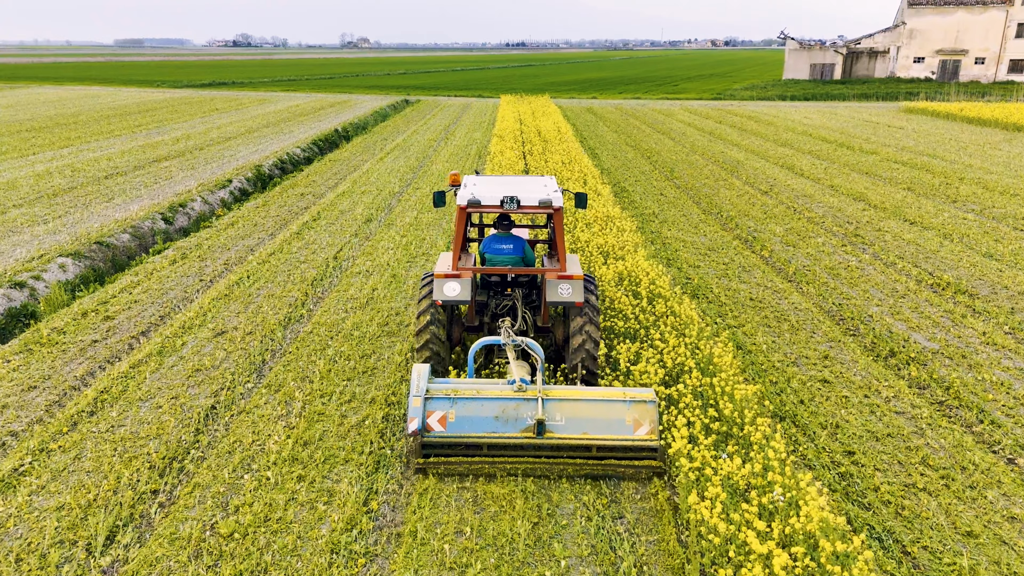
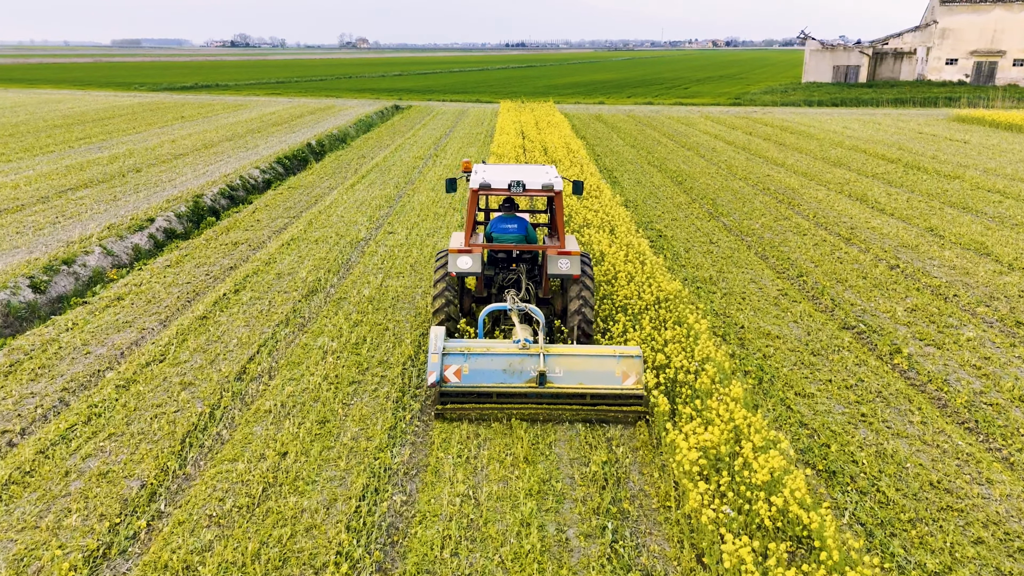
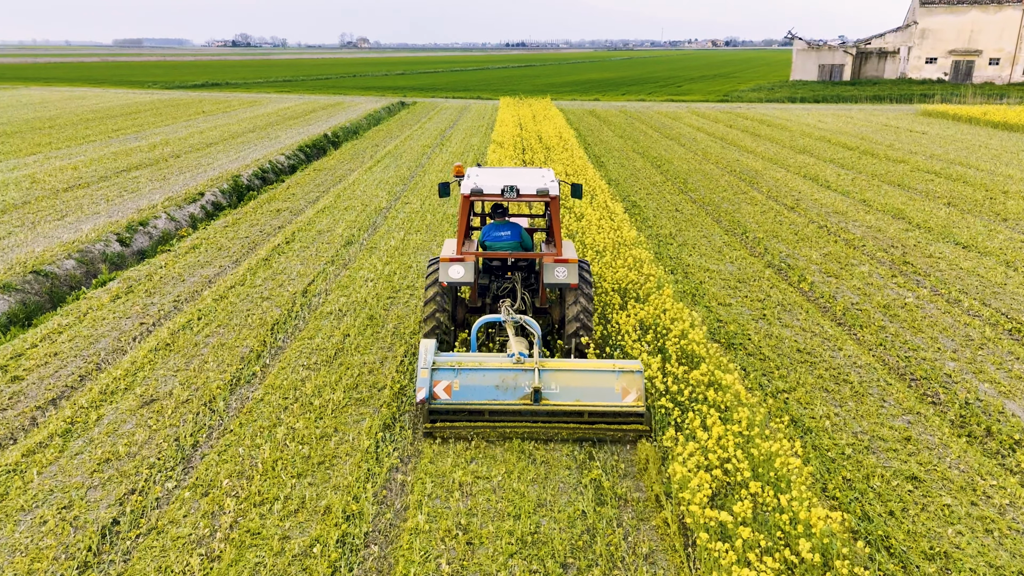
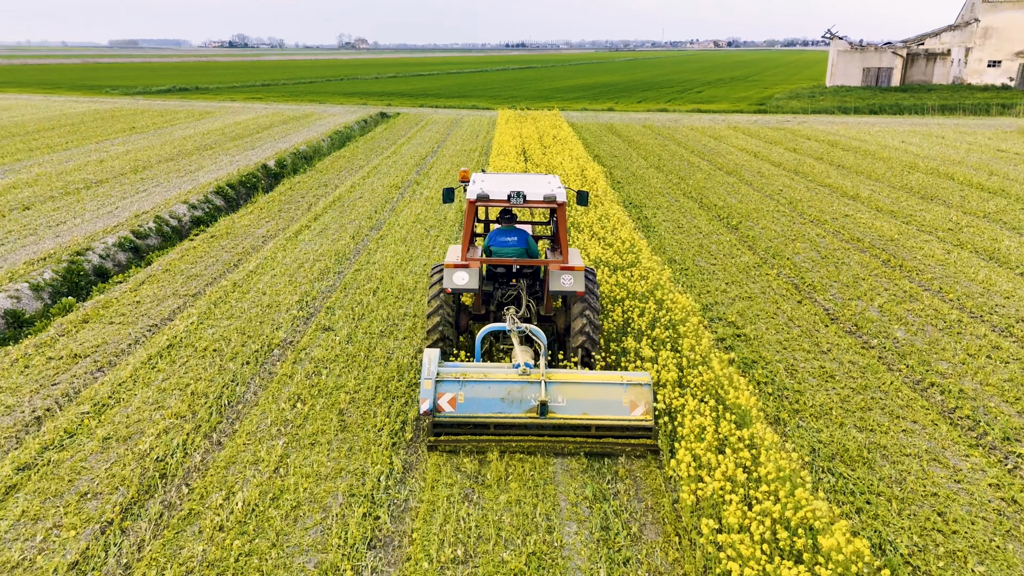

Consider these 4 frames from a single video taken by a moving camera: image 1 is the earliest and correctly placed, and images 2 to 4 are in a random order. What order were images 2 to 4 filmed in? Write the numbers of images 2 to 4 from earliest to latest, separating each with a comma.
3, 2, 4
